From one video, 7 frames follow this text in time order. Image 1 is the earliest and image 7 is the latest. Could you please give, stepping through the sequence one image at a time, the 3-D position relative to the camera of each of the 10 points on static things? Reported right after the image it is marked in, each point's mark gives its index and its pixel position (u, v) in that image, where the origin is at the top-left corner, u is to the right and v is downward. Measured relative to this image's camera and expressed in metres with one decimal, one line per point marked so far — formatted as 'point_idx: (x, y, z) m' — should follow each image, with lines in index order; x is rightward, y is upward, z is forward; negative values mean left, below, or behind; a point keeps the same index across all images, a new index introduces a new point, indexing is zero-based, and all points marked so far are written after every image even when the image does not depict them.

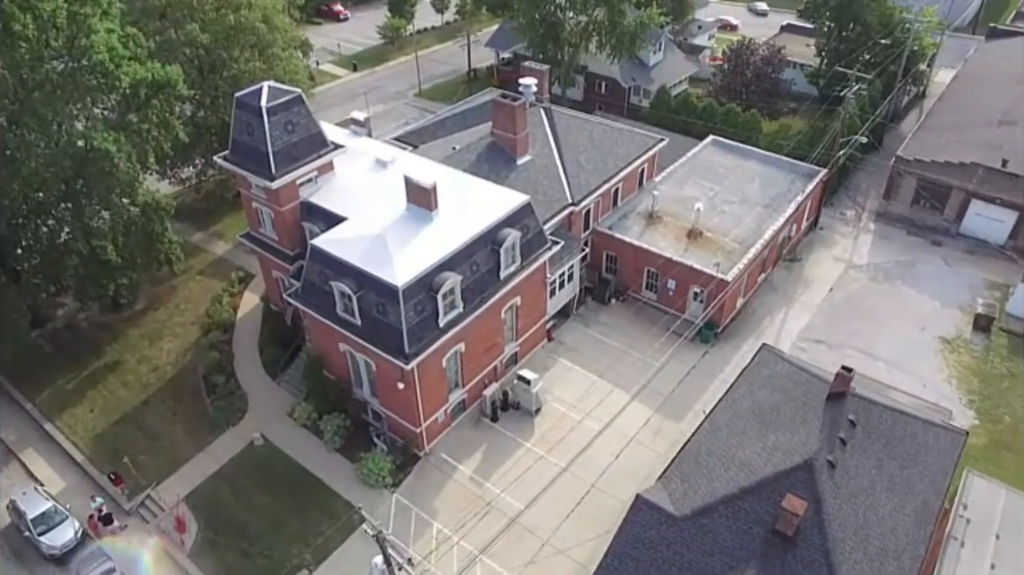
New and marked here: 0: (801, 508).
0: (+7.2, -5.5, +18.3) m
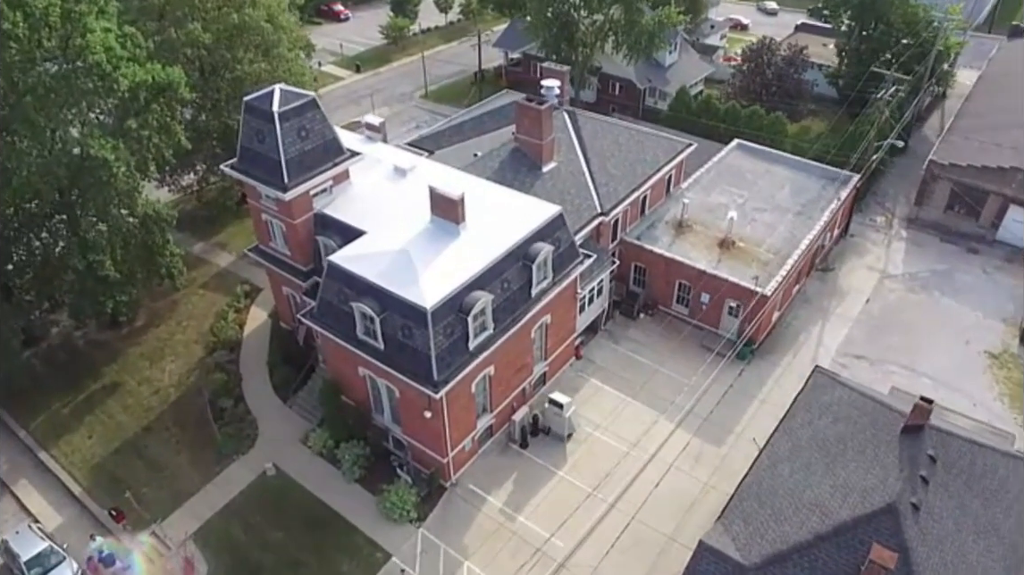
0: (+8.5, -6.1, +16.5) m
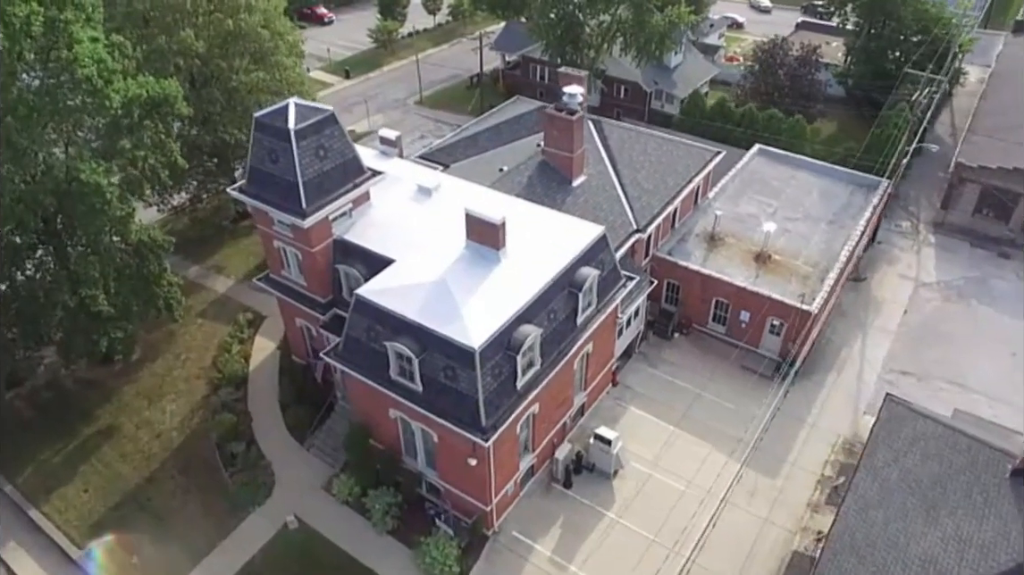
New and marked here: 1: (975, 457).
0: (+10.4, -6.9, +14.6) m
1: (+12.2, -4.5, +19.5) m
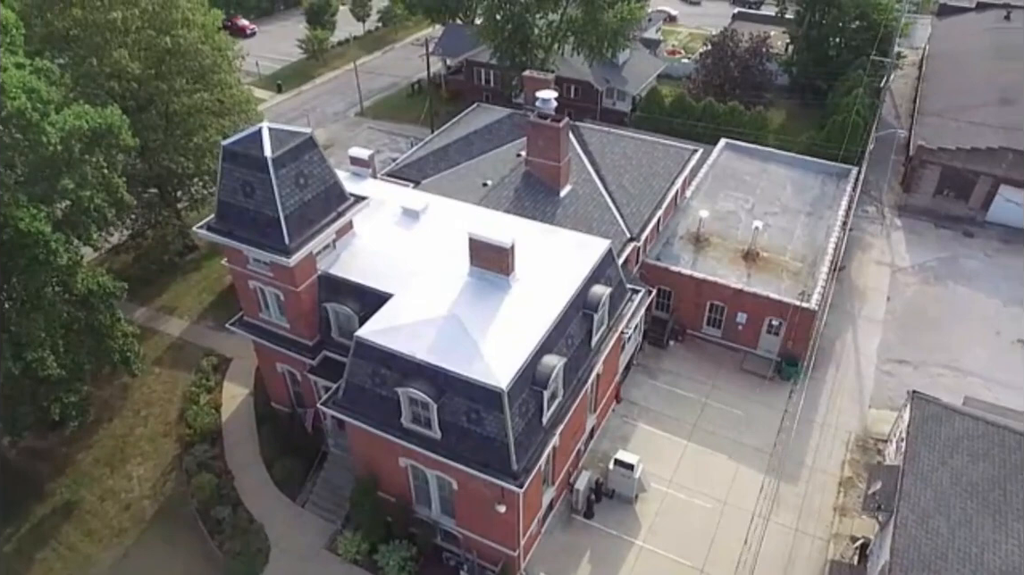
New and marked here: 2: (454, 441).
0: (+12.0, -6.8, +13.9) m
1: (+13.2, -4.3, +18.9) m
2: (-1.5, -4.1, +19.6) m
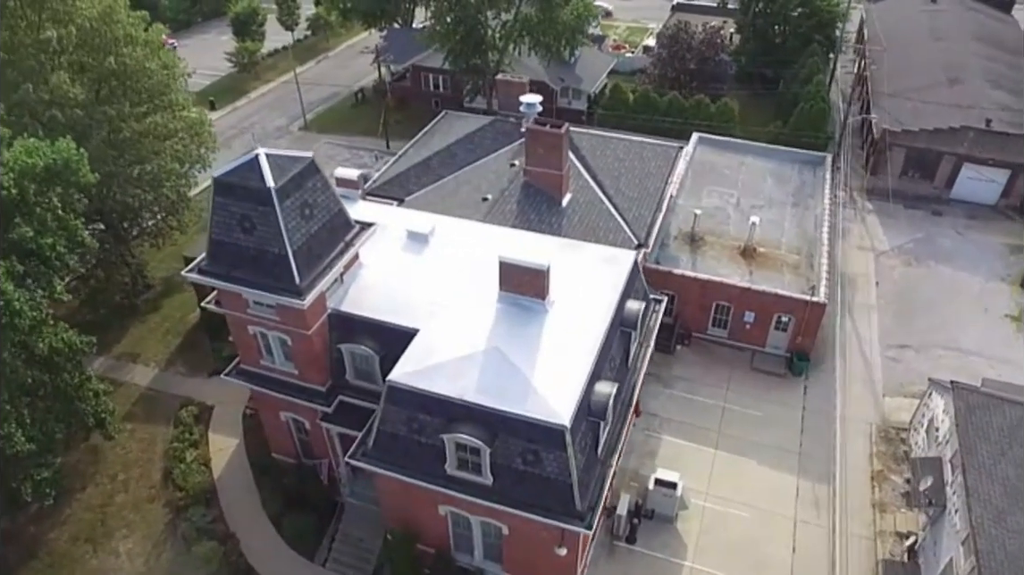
0: (+14.1, -6.4, +13.6) m
1: (+14.6, -3.9, +18.7) m
2: (-0.1, -4.8, +17.9) m
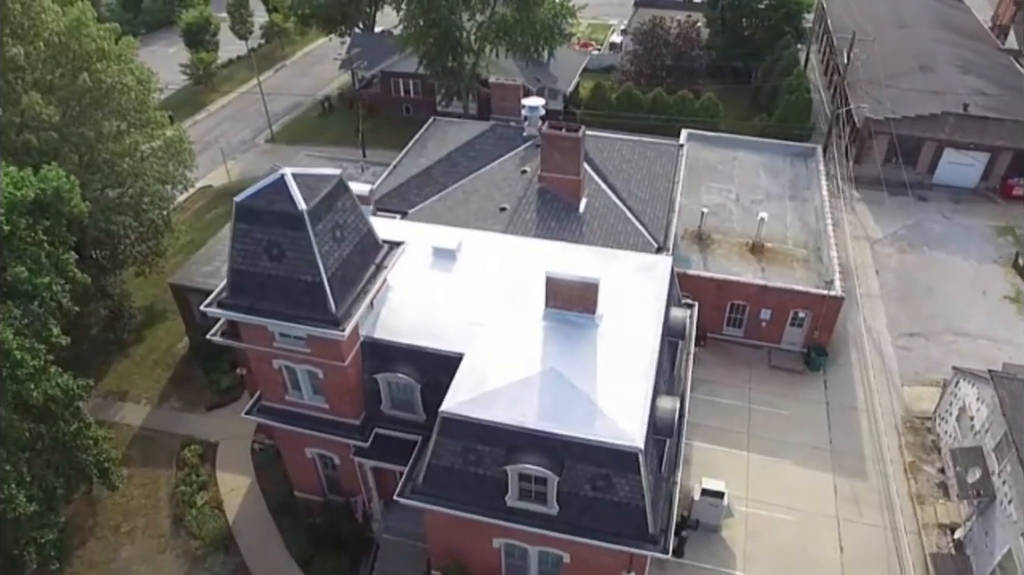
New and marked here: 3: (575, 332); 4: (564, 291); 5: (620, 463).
0: (+16.0, -6.0, +13.5) m
1: (+16.0, -3.4, +18.7) m
2: (+1.5, -5.2, +16.9) m
3: (+1.5, -1.1, +18.5) m
4: (+1.2, -0.1, +18.5) m
5: (+2.4, -3.8, +16.2) m
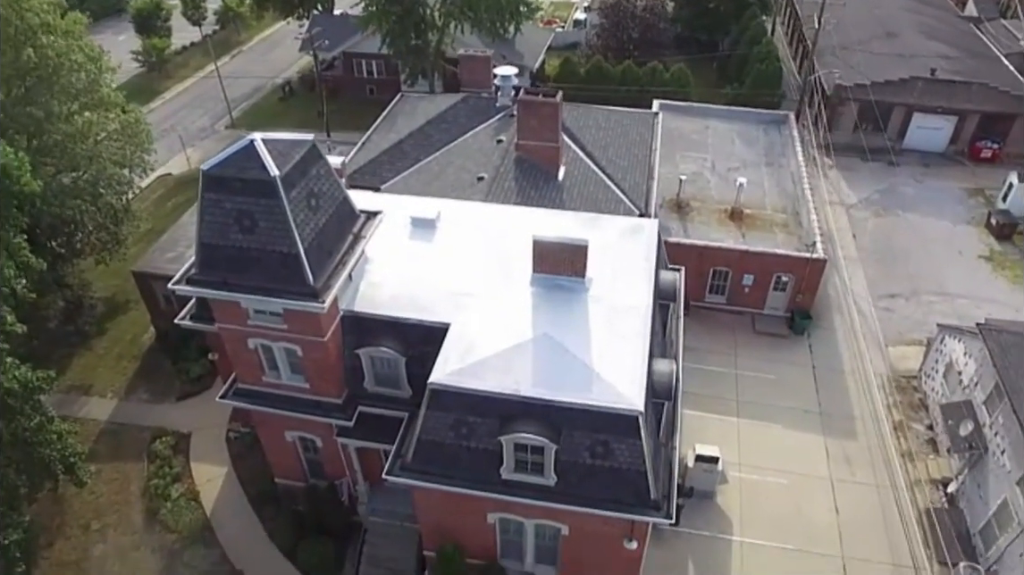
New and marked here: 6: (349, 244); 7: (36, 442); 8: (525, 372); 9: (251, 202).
0: (+16.1, -4.6, +13.6) m
1: (+15.8, -2.0, +18.6) m
2: (+1.4, -4.3, +16.3) m
3: (+1.2, -0.2, +17.8) m
4: (+0.9, +0.8, +17.8) m
5: (+2.3, -2.9, +15.6) m
6: (-4.0, +1.1, +17.8) m
7: (-13.0, -4.3, +20.1) m
8: (+0.3, -1.8, +16.1) m
9: (-5.8, +1.9, +16.1) m
